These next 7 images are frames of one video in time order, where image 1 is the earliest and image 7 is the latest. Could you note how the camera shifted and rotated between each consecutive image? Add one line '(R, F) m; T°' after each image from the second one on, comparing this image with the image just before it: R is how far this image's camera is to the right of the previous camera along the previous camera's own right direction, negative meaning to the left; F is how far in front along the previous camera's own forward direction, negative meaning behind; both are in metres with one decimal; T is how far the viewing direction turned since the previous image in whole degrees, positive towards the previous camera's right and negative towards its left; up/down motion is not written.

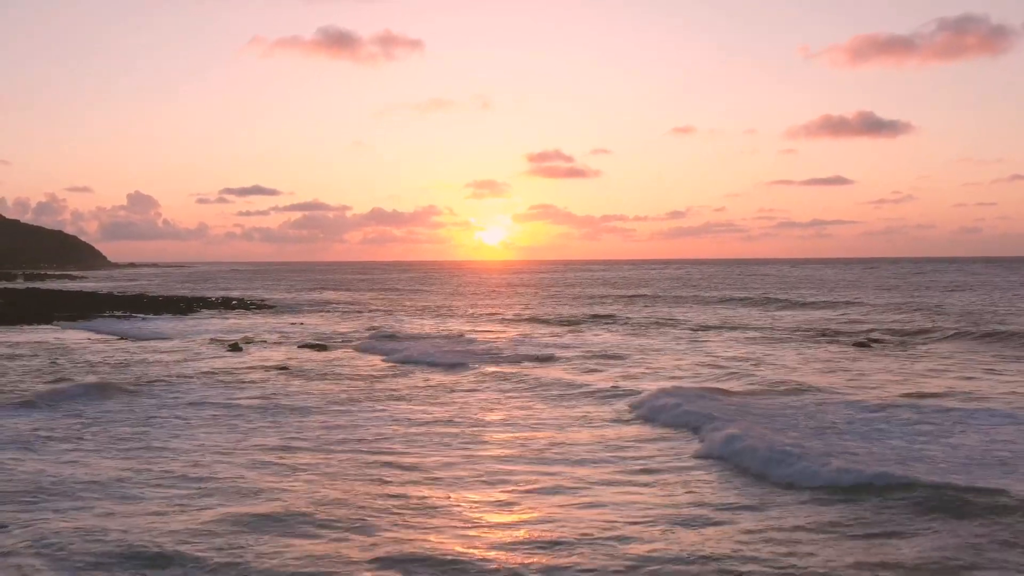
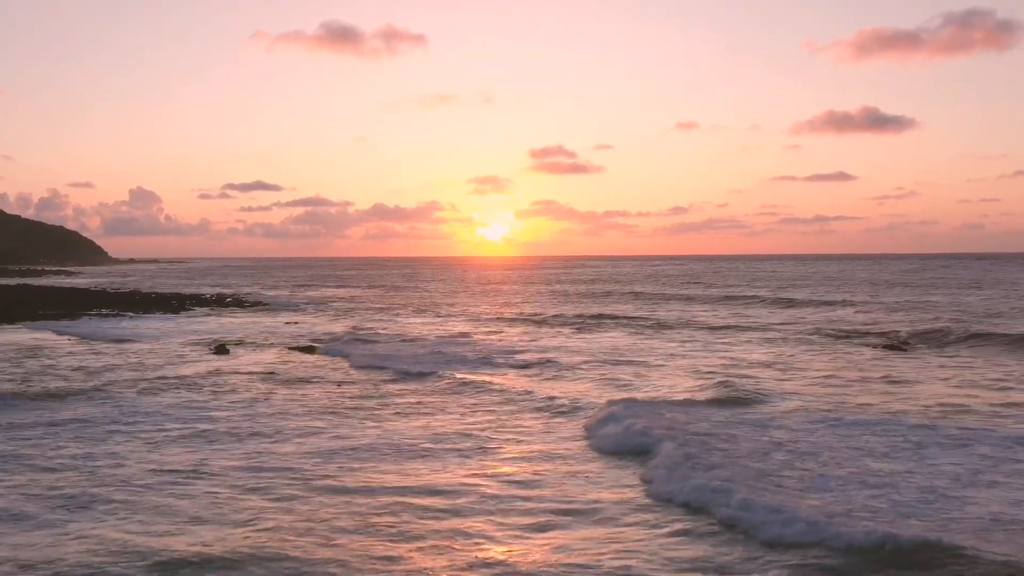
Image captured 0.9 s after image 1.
(0.0, +1.8) m; 0°
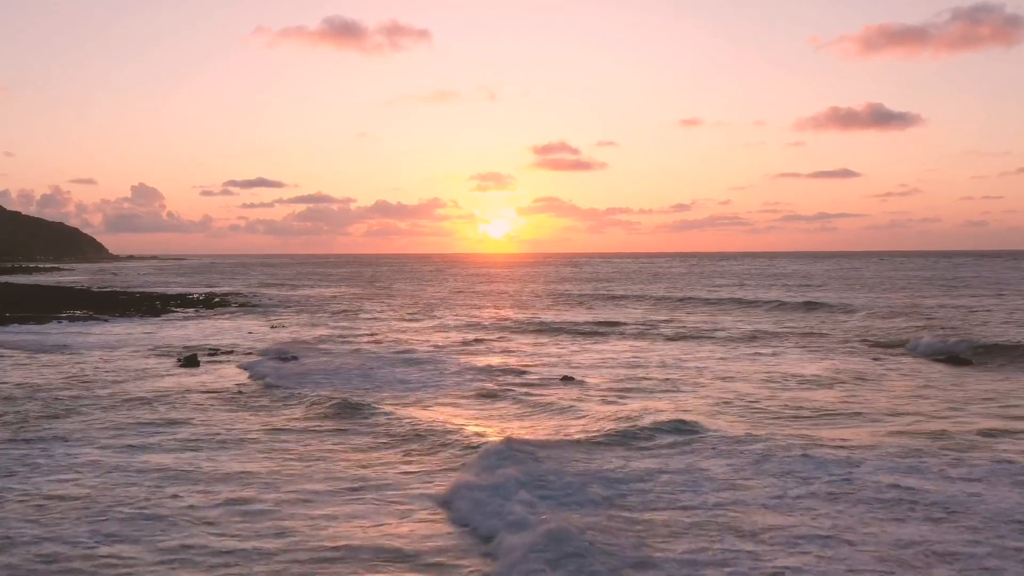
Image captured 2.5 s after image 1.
(-0.2, +3.4) m; 0°
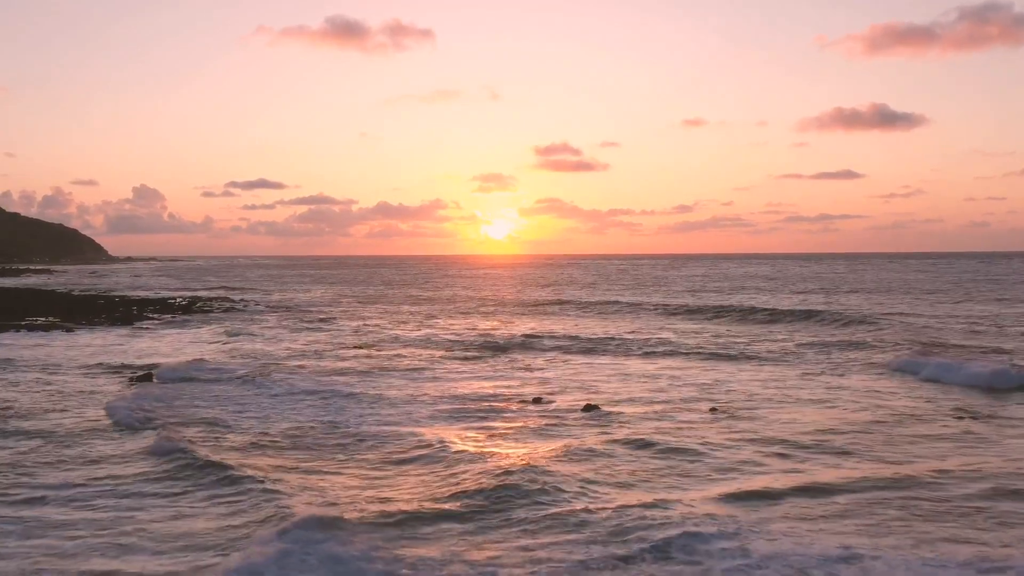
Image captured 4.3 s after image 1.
(-0.3, +3.9) m; 0°
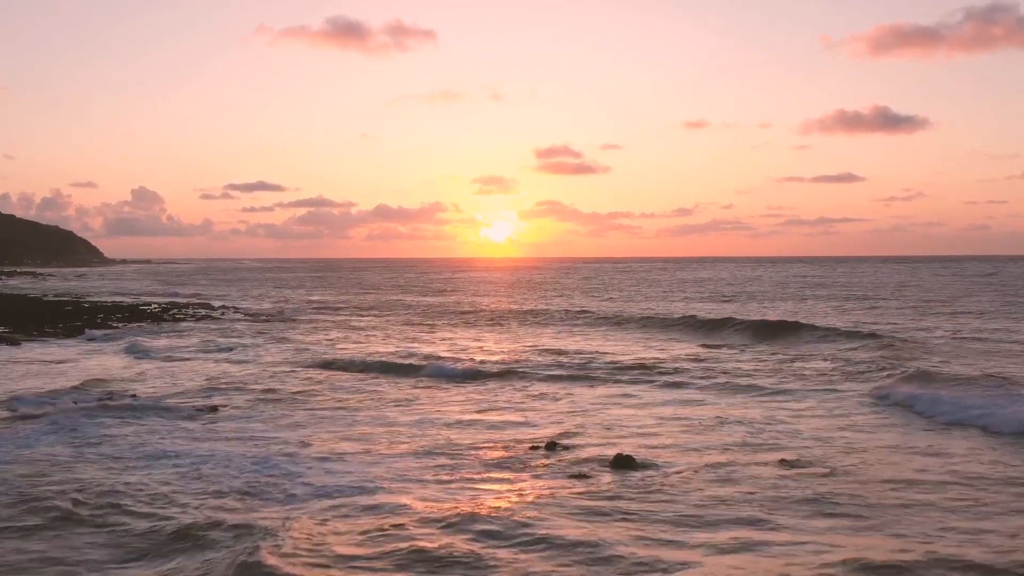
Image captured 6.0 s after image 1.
(-0.2, +4.3) m; 0°
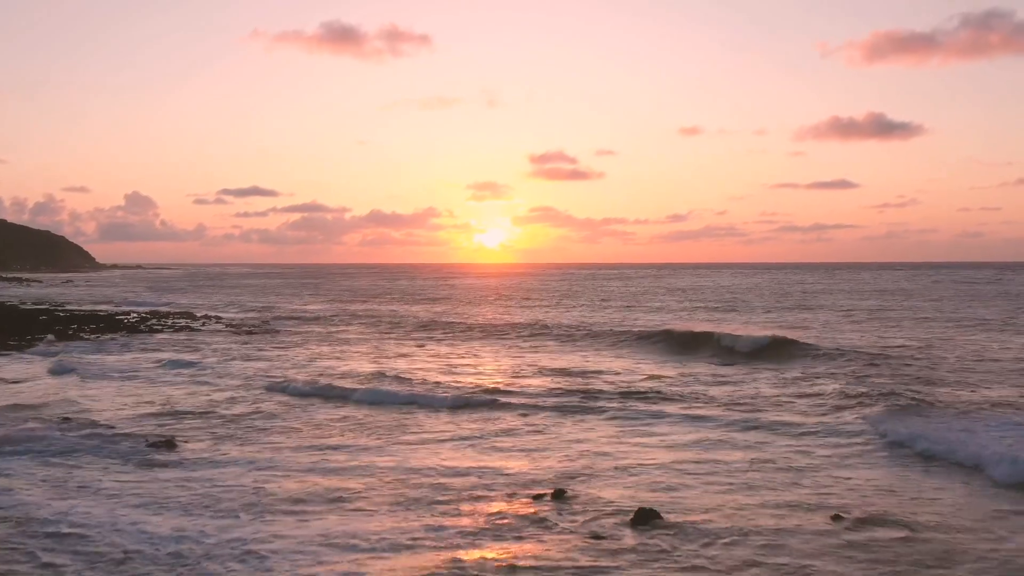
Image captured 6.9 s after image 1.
(-0.1, +2.3) m; 0°
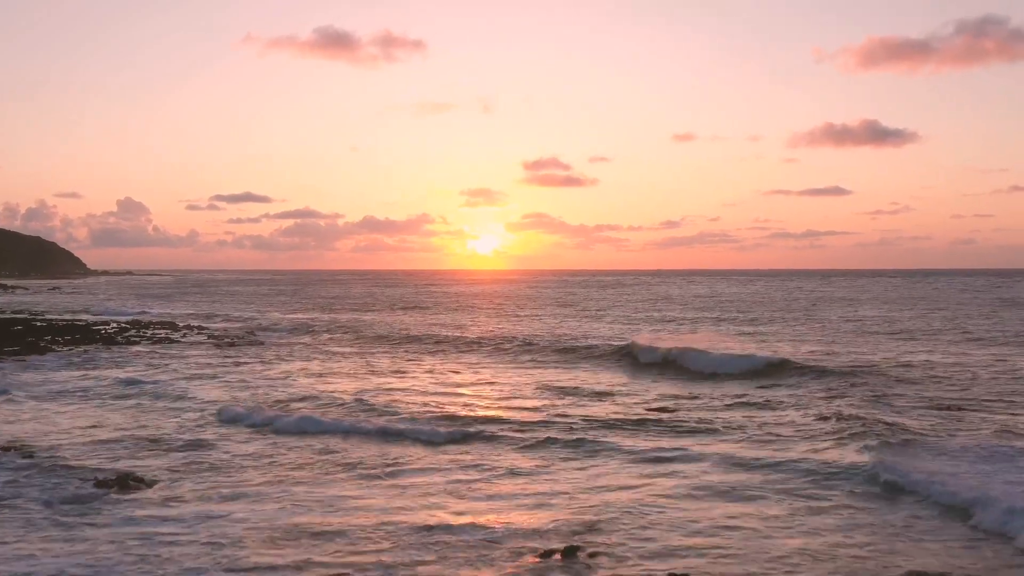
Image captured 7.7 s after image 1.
(-0.1, +2.0) m; 0°
